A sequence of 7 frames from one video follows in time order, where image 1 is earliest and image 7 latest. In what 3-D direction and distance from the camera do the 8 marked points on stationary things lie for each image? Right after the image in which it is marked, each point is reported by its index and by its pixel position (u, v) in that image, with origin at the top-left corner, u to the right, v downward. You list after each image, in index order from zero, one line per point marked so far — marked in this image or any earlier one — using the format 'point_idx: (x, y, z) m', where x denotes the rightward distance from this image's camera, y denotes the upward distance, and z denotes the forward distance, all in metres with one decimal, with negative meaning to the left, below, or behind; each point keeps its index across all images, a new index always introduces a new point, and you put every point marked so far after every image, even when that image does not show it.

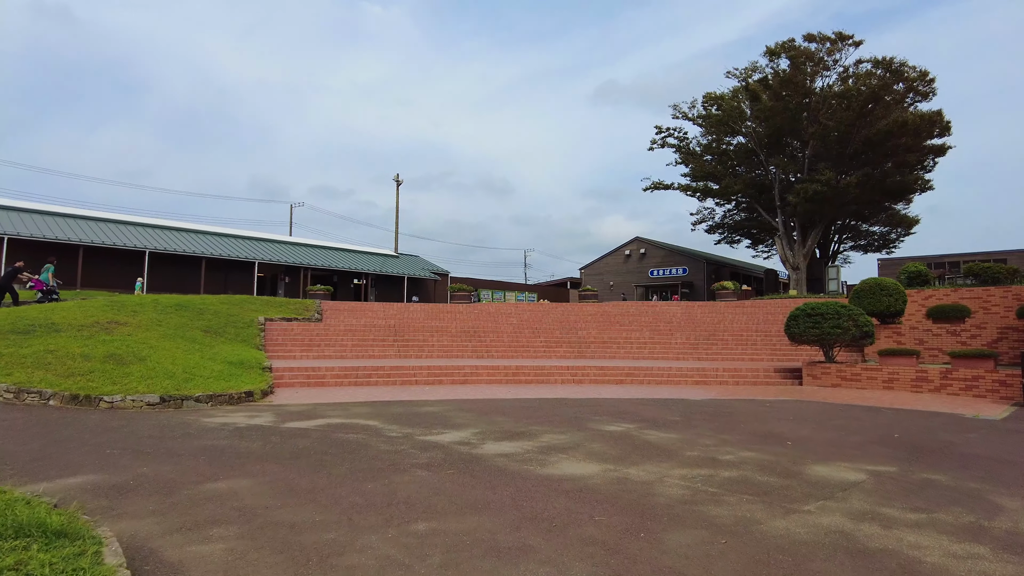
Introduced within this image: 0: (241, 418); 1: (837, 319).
0: (-3.2, -1.5, +7.9) m
1: (+6.5, -0.6, +13.2) m
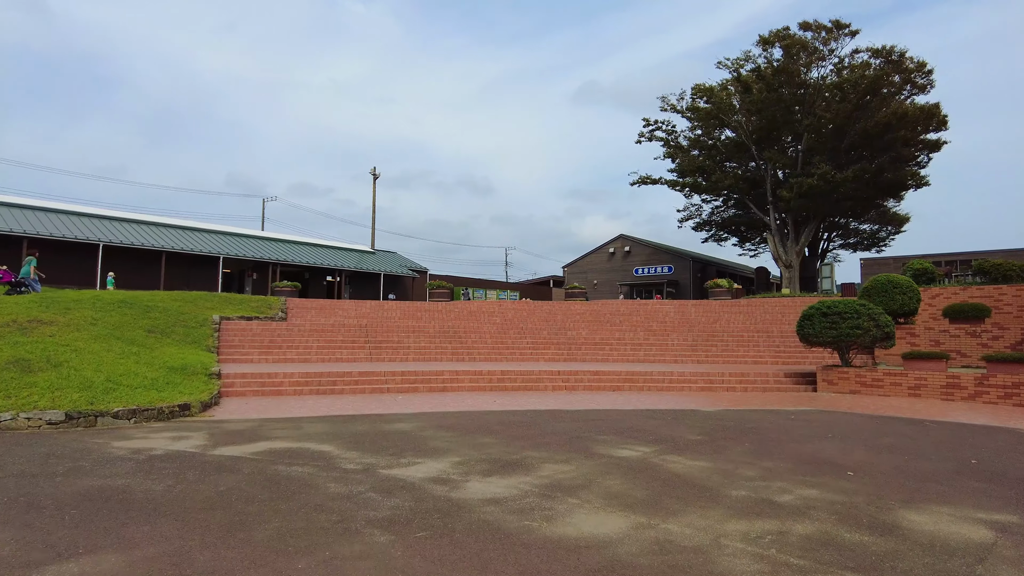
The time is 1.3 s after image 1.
0: (-3.3, -1.5, +6.3) m
1: (+6.2, -0.6, +11.9) m
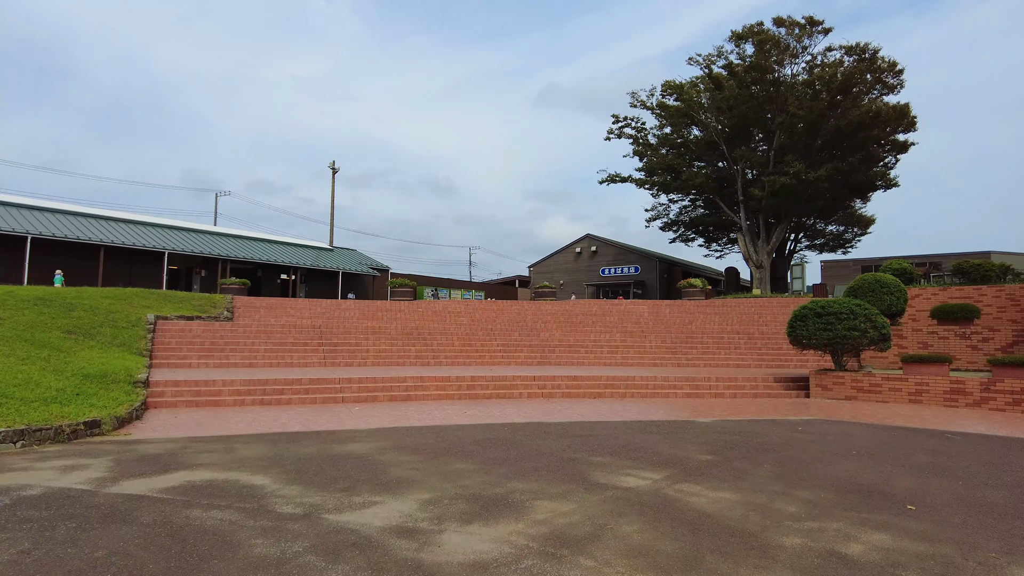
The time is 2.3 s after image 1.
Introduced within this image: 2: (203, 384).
0: (-3.5, -1.4, +5.0) m
1: (+5.8, -0.5, +11.1) m
2: (-4.5, -1.4, +9.6) m
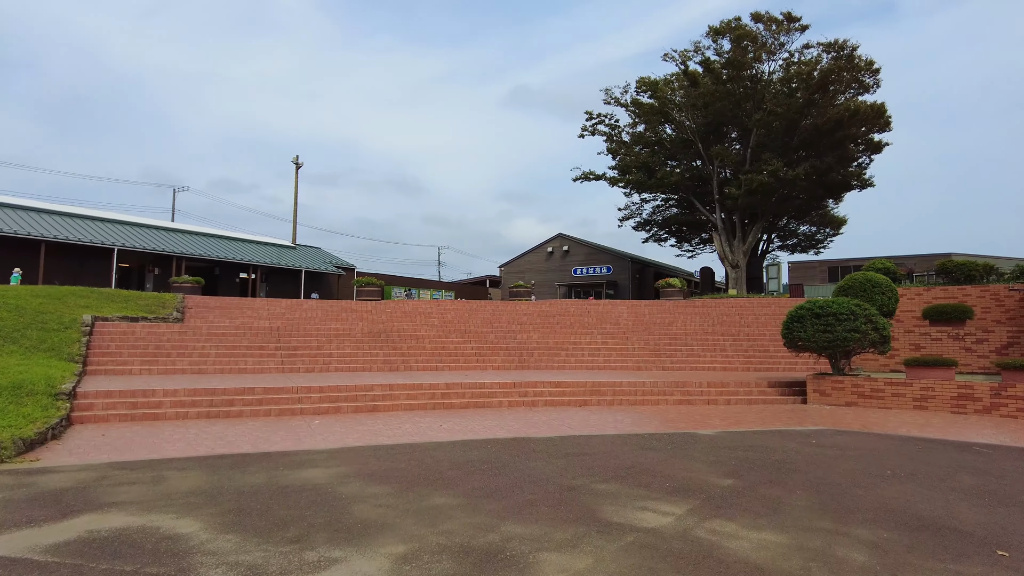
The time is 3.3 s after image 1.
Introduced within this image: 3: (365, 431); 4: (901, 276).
0: (-3.5, -1.3, +3.9) m
1: (+5.4, -0.5, +10.5) m
2: (-4.8, -1.4, +8.4) m
3: (-1.6, -1.6, +7.4) m
4: (+11.1, +0.3, +18.8) m
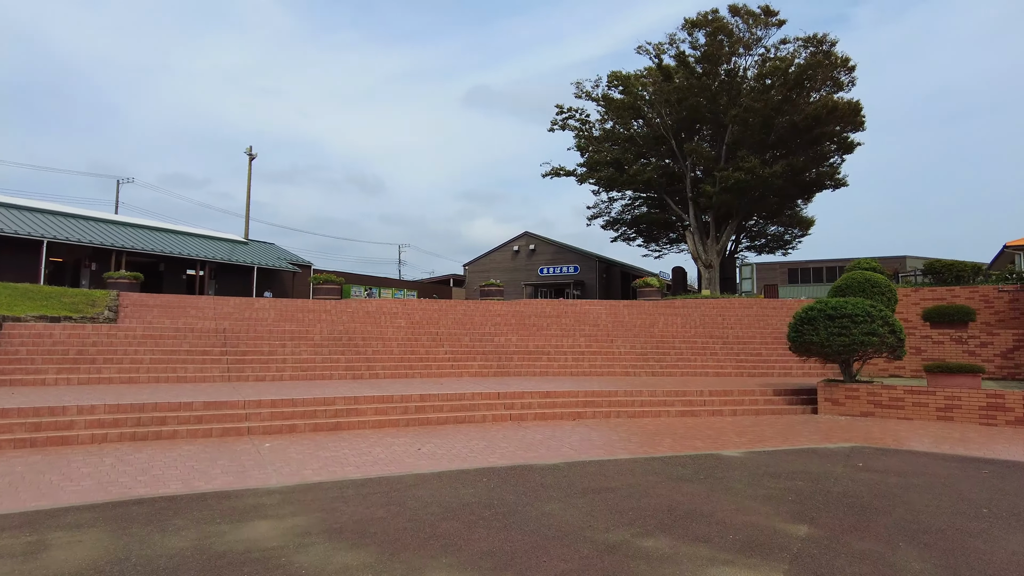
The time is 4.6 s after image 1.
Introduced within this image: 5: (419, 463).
0: (-3.3, -1.3, +2.4) m
1: (+5.2, -0.5, +9.5) m
2: (-4.9, -1.3, +6.9) m
3: (-1.7, -1.5, +6.0) m
4: (+10.3, +0.3, +18.2) m
5: (-0.8, -1.6, +5.9) m
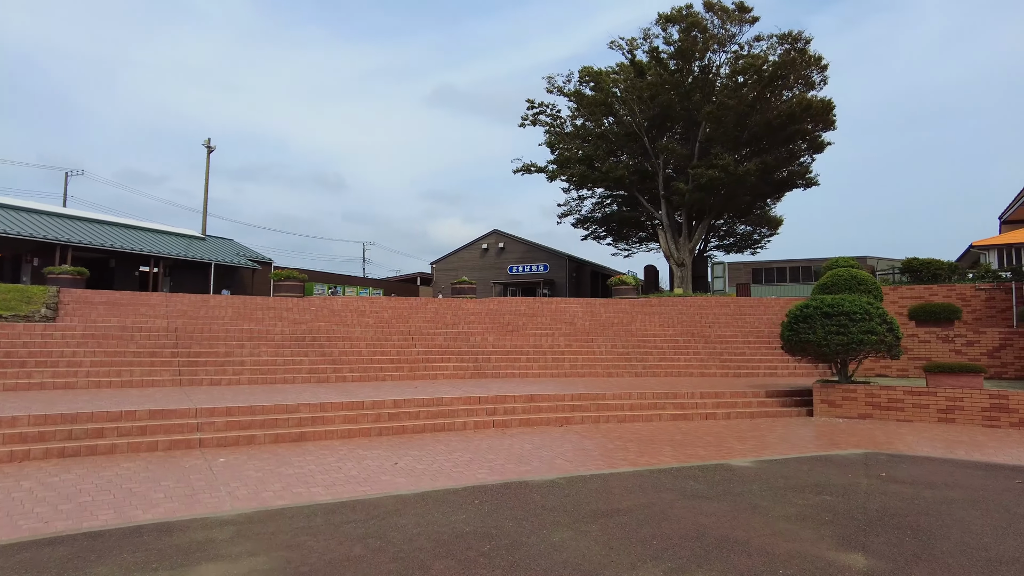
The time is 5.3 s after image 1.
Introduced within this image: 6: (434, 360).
0: (-3.2, -1.2, +1.5) m
1: (+4.9, -0.5, +9.1) m
2: (-5.0, -1.2, +5.9) m
3: (-1.7, -1.5, +5.2) m
4: (+9.6, +0.4, +18.0) m
5: (-0.9, -1.5, +5.1) m
6: (-1.4, -1.3, +11.7) m
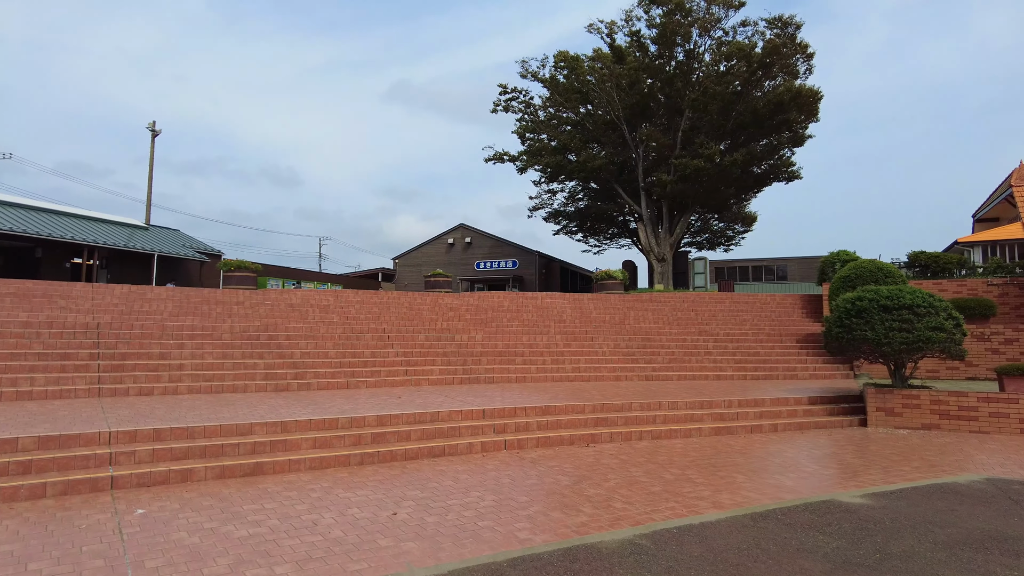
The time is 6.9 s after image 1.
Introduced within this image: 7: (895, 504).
0: (-2.6, -1.1, -0.3) m
1: (+5.0, -0.3, +7.8) m
2: (-4.7, -1.0, +4.0) m
3: (-1.4, -1.3, +3.5) m
4: (+9.1, +0.5, +16.9) m
5: (-0.6, -1.3, +3.4) m
6: (-1.5, -1.1, +9.9) m
7: (+2.6, -1.5, +4.6) m
